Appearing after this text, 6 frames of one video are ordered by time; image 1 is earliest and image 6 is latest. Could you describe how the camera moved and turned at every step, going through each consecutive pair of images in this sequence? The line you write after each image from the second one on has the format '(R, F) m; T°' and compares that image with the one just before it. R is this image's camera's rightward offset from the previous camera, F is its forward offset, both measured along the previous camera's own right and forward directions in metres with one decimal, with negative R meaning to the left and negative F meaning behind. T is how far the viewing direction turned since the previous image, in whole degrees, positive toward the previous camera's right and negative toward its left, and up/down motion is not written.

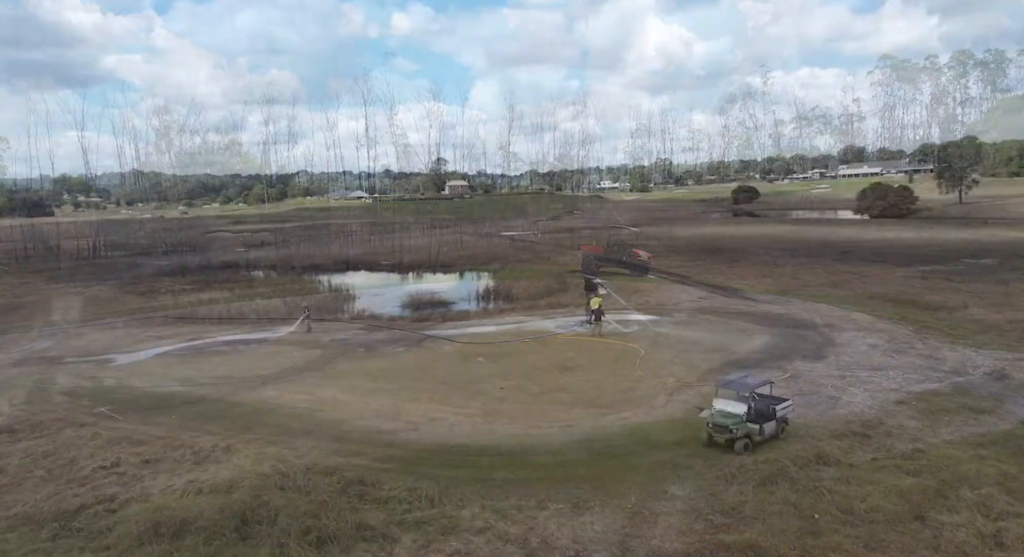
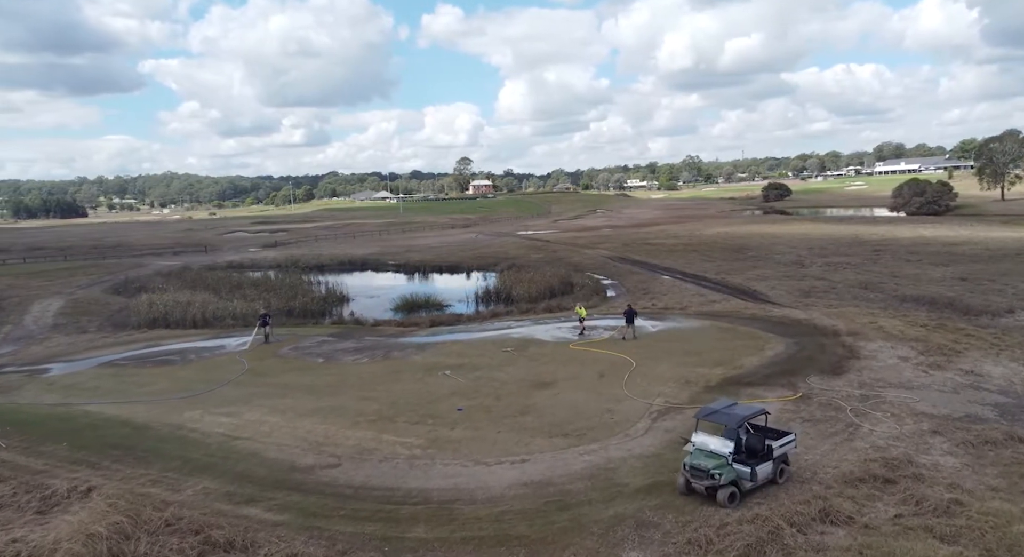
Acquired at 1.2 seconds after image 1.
(+1.8, +2.7) m; -2°
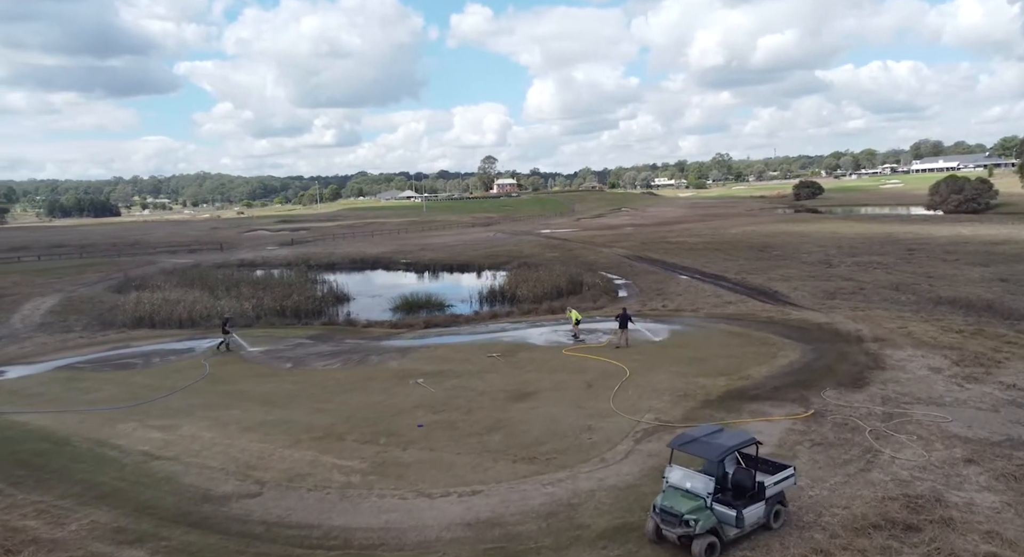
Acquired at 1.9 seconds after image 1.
(+1.4, +1.9) m; -2°
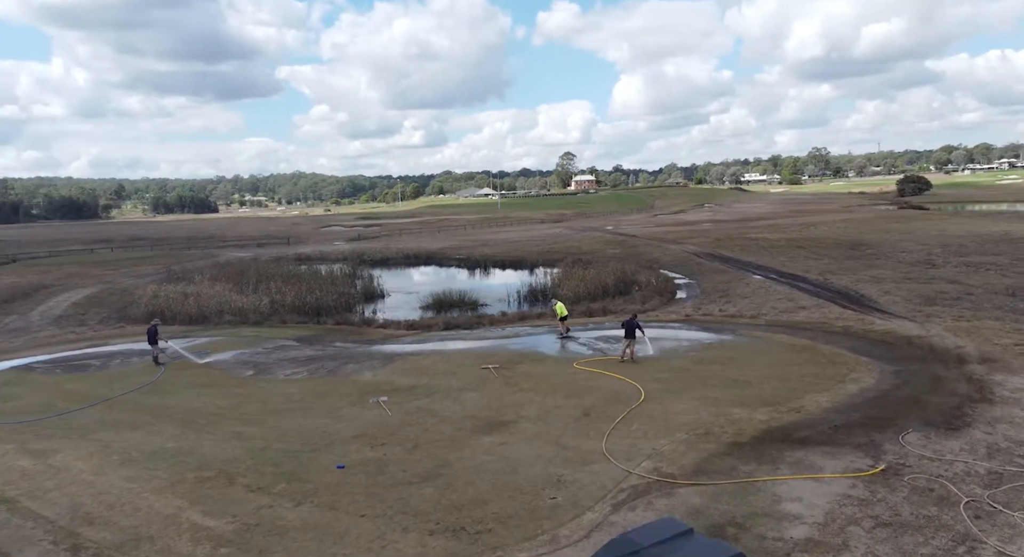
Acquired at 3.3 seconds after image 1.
(+2.4, +3.7) m; -7°
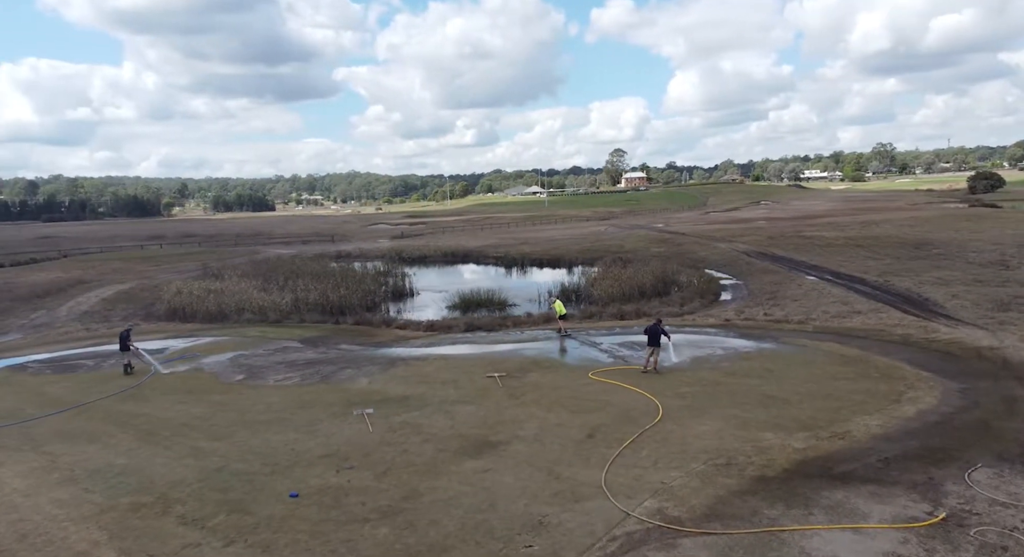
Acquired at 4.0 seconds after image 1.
(+1.1, +1.7) m; -5°
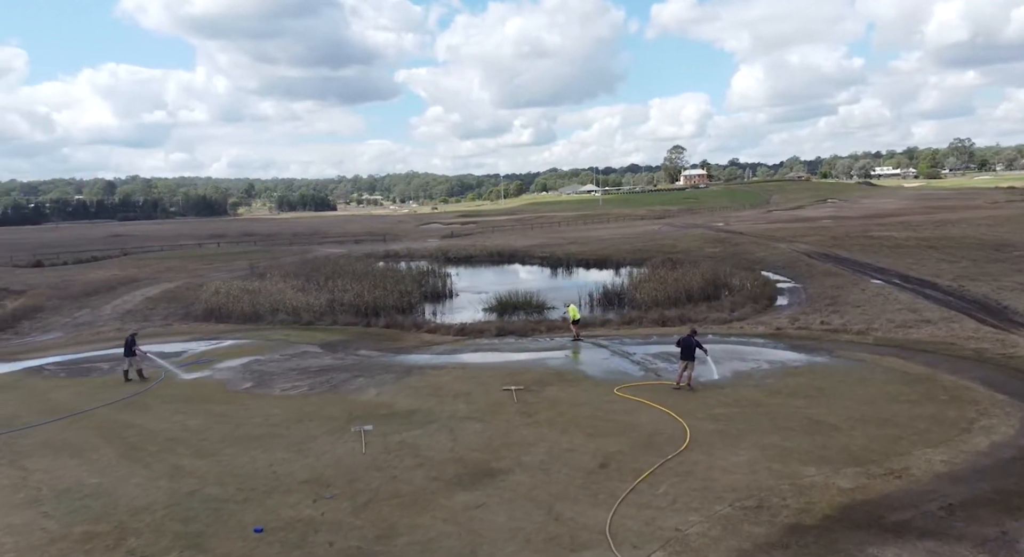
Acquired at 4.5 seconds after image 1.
(+1.0, +1.3) m; -5°
